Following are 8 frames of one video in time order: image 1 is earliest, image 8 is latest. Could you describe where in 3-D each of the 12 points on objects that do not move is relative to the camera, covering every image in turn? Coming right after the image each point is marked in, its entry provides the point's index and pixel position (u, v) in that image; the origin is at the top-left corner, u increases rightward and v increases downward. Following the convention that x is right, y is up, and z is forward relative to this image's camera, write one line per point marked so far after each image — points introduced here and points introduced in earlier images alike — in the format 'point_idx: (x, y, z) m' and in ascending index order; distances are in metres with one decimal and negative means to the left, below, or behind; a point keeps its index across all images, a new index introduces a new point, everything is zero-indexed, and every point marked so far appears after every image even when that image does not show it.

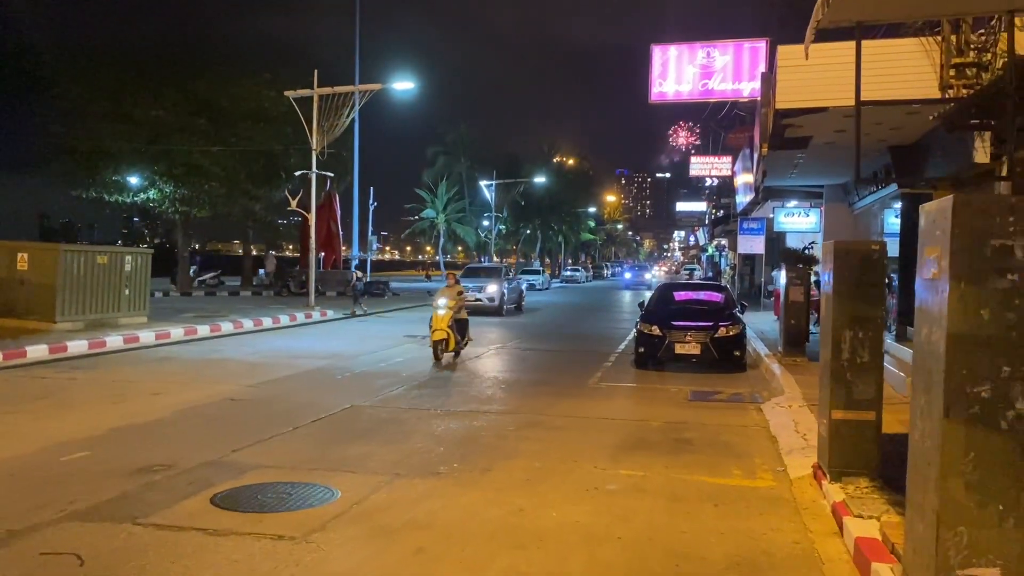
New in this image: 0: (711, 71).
0: (+4.5, +4.9, +19.4) m
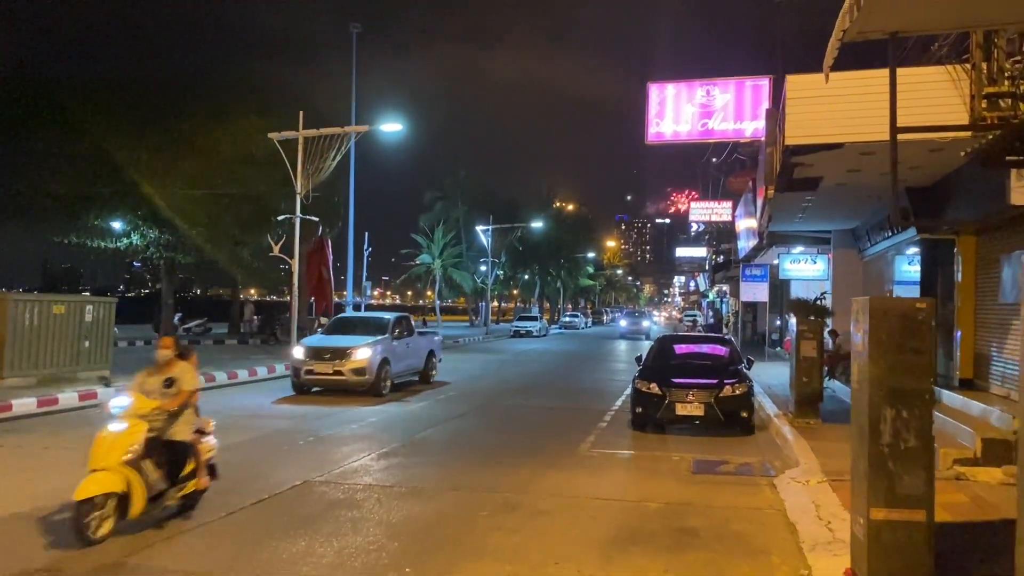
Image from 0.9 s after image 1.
0: (+4.3, +3.8, +18.3) m
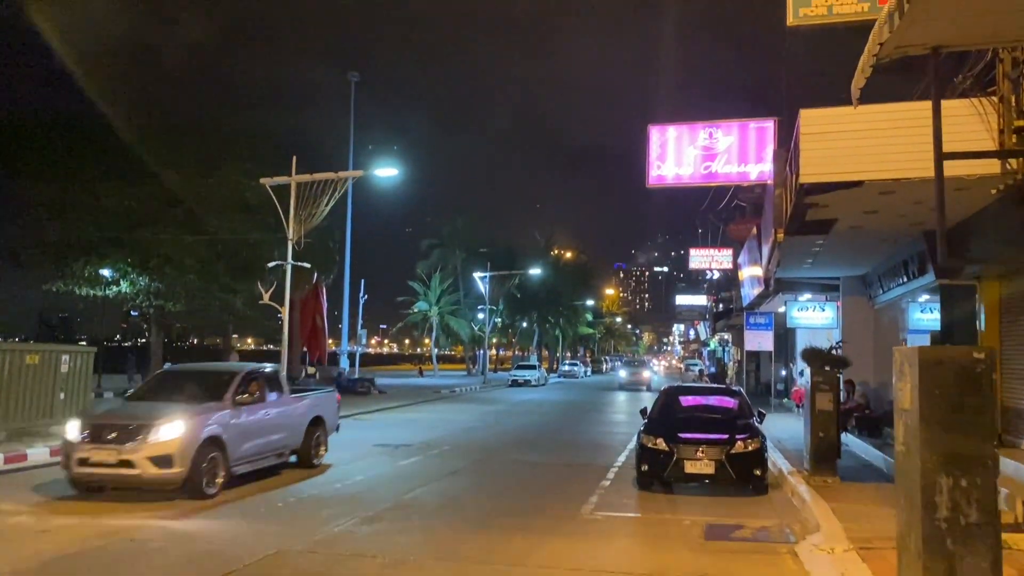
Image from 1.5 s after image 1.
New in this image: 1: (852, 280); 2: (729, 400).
0: (+4.2, +2.8, +17.7) m
1: (+7.9, +0.2, +19.6) m
2: (+3.9, -2.0, +15.1) m
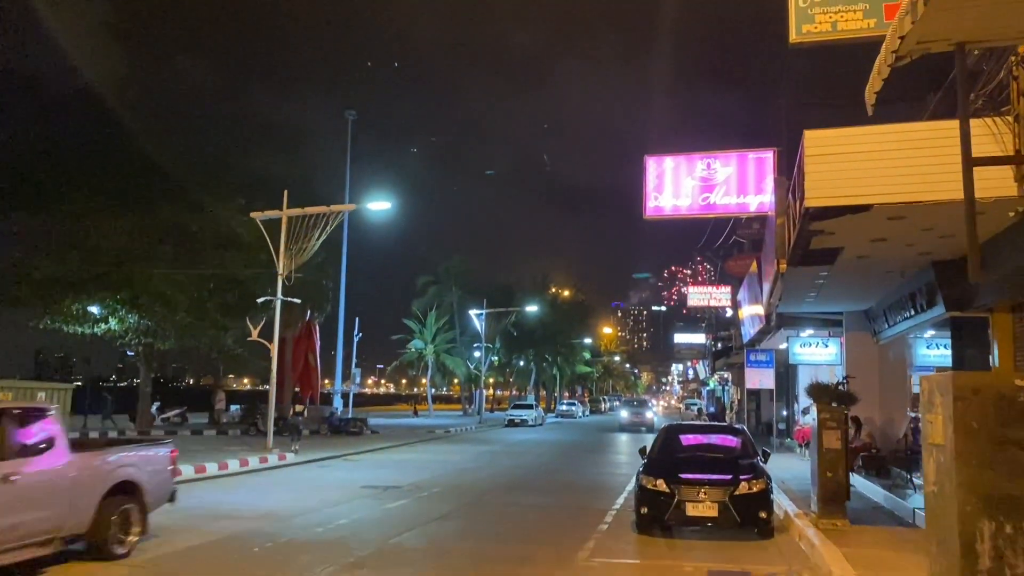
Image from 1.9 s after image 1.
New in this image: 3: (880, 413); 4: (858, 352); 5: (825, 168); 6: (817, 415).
0: (+4.1, +2.1, +17.3) m
1: (+7.7, -0.6, +19.1) m
2: (+3.7, -2.6, +14.5) m
3: (+8.2, -2.8, +18.9) m
4: (+7.8, -1.4, +19.1) m
5: (+3.3, +1.3, +9.0) m
6: (+4.4, -1.8, +12.3) m
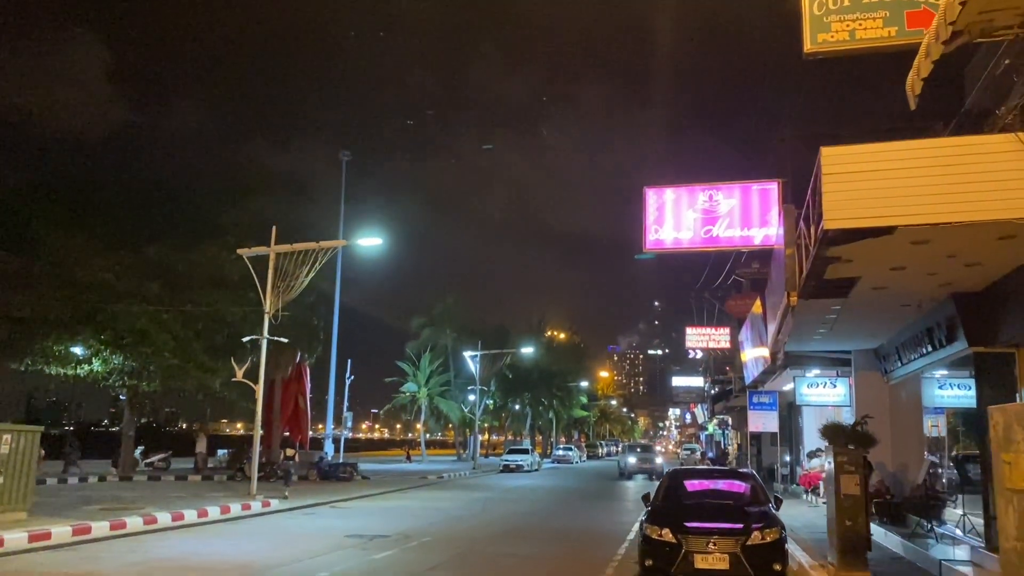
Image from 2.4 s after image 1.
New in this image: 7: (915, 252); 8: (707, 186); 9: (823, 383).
0: (+4.0, +1.4, +16.7) m
1: (+7.6, -1.4, +18.3) m
2: (+3.6, -3.1, +13.6) m
3: (+8.1, -3.6, +18.0) m
4: (+7.7, -2.3, +18.3) m
5: (+3.3, +1.0, +8.3) m
6: (+4.3, -2.3, +11.4) m
7: (+4.4, +0.4, +9.2) m
8: (+3.9, +2.0, +16.9) m
9: (+7.0, -2.2, +19.2) m
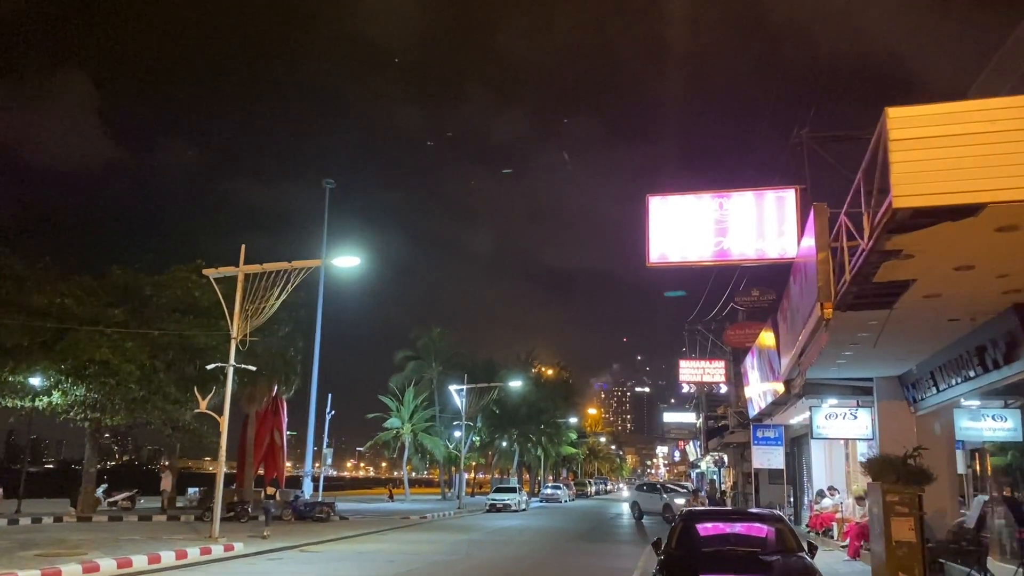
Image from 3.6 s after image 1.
0: (+3.8, +1.1, +15.0) m
1: (+7.4, -1.8, +16.6) m
2: (+3.5, -3.3, +11.8) m
3: (+7.8, -4.0, +16.2) m
4: (+7.4, -2.7, +16.6) m
5: (+3.2, +1.0, +6.7) m
6: (+4.2, -2.4, +9.6) m
7: (+4.3, +0.4, +7.5) m
8: (+3.7, +1.7, +15.3) m
9: (+6.8, -2.6, +17.5) m
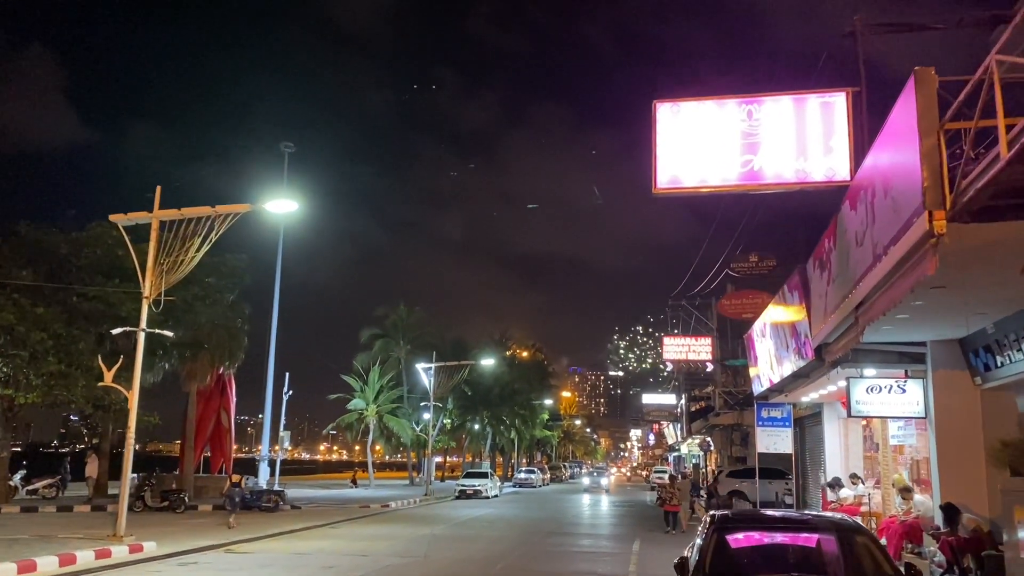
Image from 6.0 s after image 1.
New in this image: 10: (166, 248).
0: (+3.3, +2.0, +11.6) m
1: (+6.9, -0.9, +13.3) m
2: (+3.1, -2.5, +8.4) m
3: (+7.3, -3.1, +12.9) m
4: (+6.9, -1.7, +13.3) m
5: (+3.0, +1.8, +3.2) m
6: (+3.9, -1.6, +6.3) m
7: (+4.0, +1.2, +4.1) m
8: (+3.2, +2.6, +11.8) m
9: (+6.2, -1.7, +14.2) m
10: (-7.7, +0.9, +19.0) m
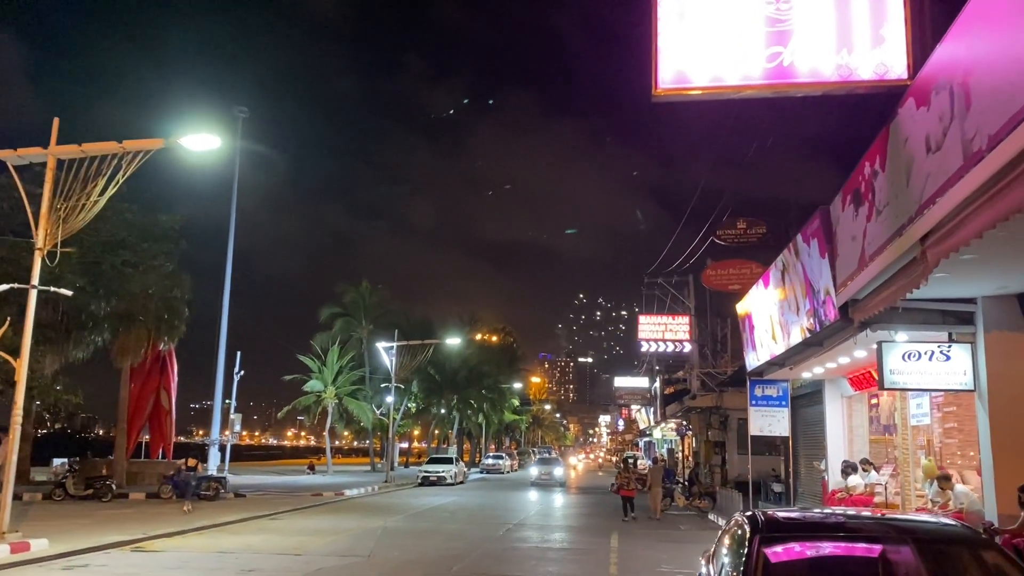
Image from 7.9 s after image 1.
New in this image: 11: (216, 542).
0: (+2.9, +2.7, +9.0) m
1: (+6.3, -0.2, +10.9) m
2: (+2.7, -1.8, +5.8) m
3: (+6.8, -2.3, +10.6) m
4: (+6.4, -1.0, +10.9) m
5: (+2.8, +2.4, +0.6) m
6: (+3.6, -1.0, +3.7) m
7: (+3.9, +1.8, +1.5) m
8: (+2.8, +3.3, +9.2) m
9: (+5.7, -0.9, +11.7) m
10: (-8.4, +1.8, +16.1) m
11: (-5.8, -5.0, +16.7) m
